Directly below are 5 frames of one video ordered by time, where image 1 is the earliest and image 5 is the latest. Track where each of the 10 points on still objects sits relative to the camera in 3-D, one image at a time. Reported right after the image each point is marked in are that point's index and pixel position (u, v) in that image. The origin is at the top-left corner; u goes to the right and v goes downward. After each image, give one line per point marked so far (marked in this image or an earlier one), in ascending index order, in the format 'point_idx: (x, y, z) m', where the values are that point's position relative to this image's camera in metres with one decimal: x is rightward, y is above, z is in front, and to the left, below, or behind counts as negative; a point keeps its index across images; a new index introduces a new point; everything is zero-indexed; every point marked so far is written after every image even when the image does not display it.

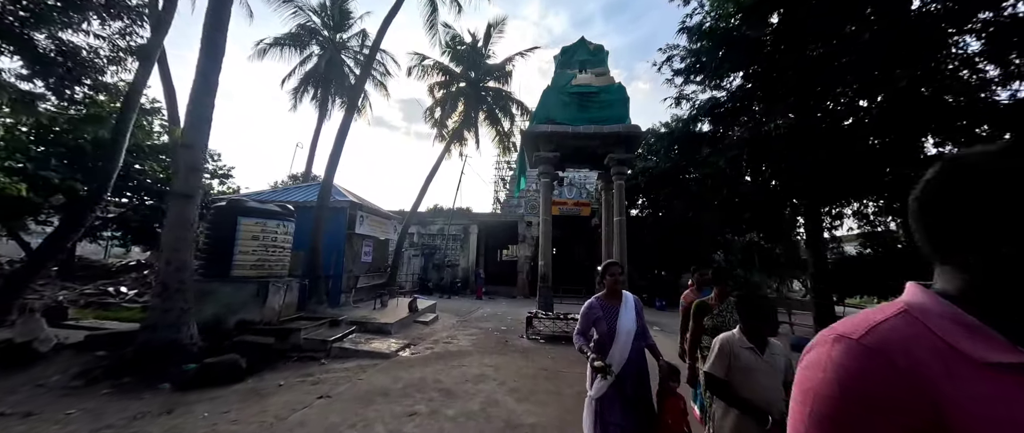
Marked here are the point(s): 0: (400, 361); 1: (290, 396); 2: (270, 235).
0: (-1.8, -2.3, +5.6) m
1: (-2.6, -2.1, +4.1) m
2: (-4.5, -0.3, +6.4) m
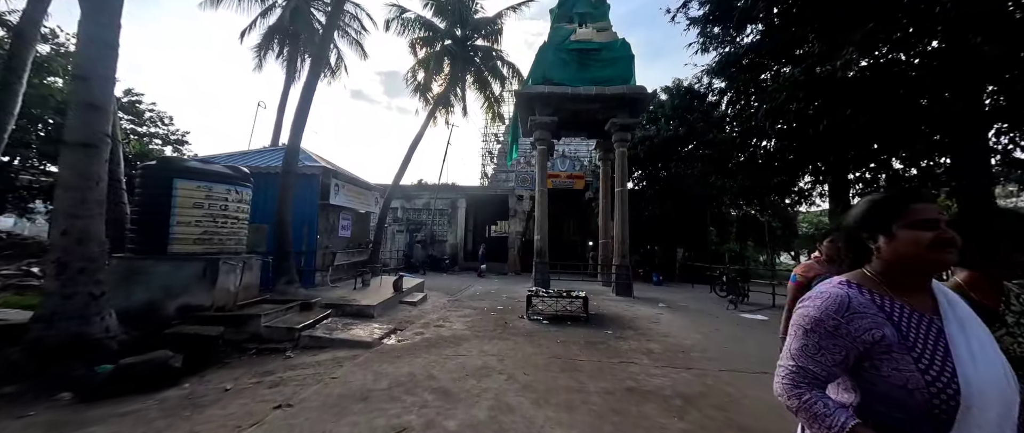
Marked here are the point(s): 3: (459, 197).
0: (-1.7, -1.8, +4.7) m
1: (-2.5, -1.7, +3.1) m
2: (-4.5, +0.2, +5.2) m
3: (-2.9, +1.1, +18.8) m
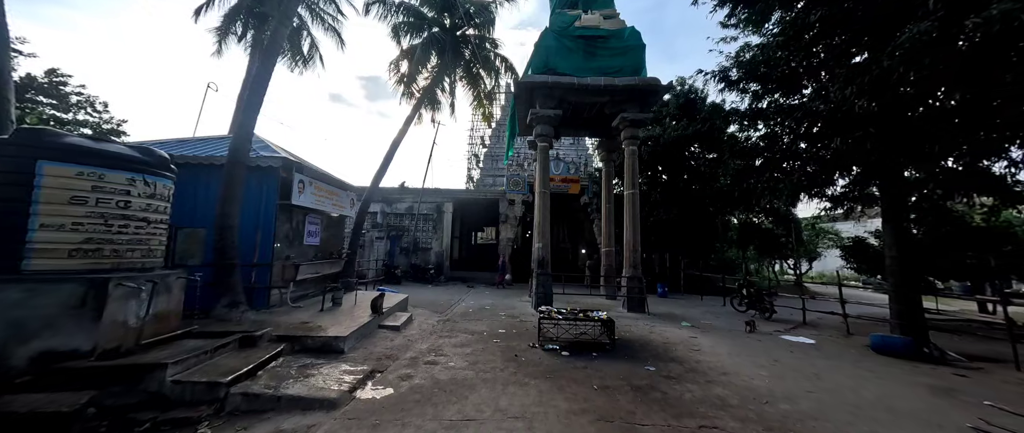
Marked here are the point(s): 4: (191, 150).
0: (-1.4, -1.8, +3.2) m
1: (-2.1, -1.7, +1.6) m
2: (-4.2, +0.2, +3.6) m
3: (-3.3, +0.8, +17.2) m
4: (-5.9, +1.2, +6.3) m
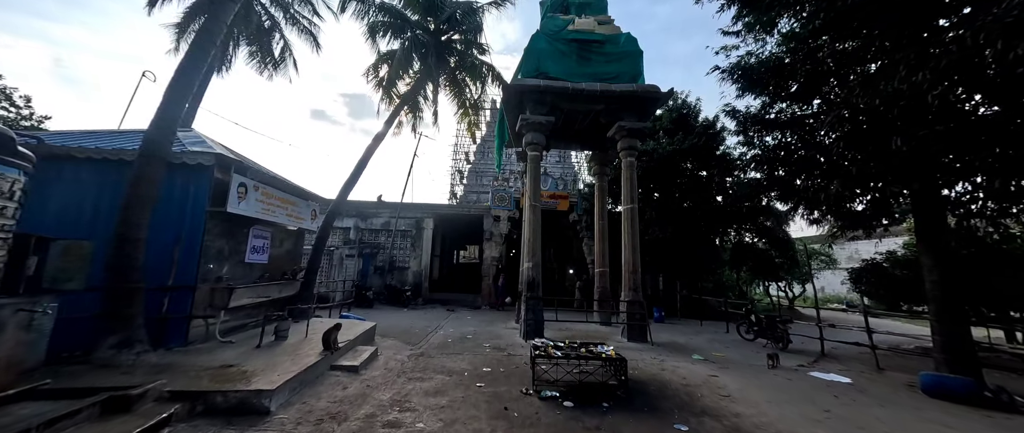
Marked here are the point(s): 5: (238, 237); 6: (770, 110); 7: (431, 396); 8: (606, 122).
0: (-1.5, -1.8, +1.9) m
1: (-2.1, -1.6, +0.3) m
2: (-4.2, +0.2, +2.4) m
3: (-4.0, 0.0, +16.0) m
4: (-6.1, +1.1, +5.0) m
5: (-4.7, -0.3, +5.9) m
6: (+5.8, +2.4, +7.7) m
7: (-1.0, -2.3, +4.4) m
8: (+2.8, +2.8, +10.1) m
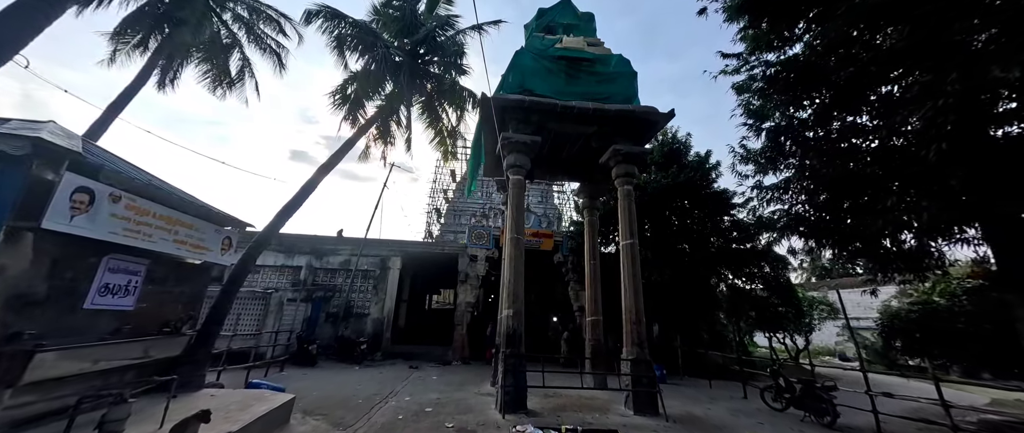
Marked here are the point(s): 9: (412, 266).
0: (-1.6, -1.7, 0.0) m
1: (-2.1, -1.2, -1.6) m
2: (-4.3, +0.4, +0.6) m
3: (-4.9, -1.5, +14.1) m
4: (-6.3, +1.0, +3.2) m
5: (-5.0, -0.6, +4.0) m
6: (+5.4, +1.7, +6.7) m
7: (-1.3, -2.4, +2.4) m
8: (+2.2, +1.8, +8.9) m
9: (-4.6, -2.3, +16.0) m
